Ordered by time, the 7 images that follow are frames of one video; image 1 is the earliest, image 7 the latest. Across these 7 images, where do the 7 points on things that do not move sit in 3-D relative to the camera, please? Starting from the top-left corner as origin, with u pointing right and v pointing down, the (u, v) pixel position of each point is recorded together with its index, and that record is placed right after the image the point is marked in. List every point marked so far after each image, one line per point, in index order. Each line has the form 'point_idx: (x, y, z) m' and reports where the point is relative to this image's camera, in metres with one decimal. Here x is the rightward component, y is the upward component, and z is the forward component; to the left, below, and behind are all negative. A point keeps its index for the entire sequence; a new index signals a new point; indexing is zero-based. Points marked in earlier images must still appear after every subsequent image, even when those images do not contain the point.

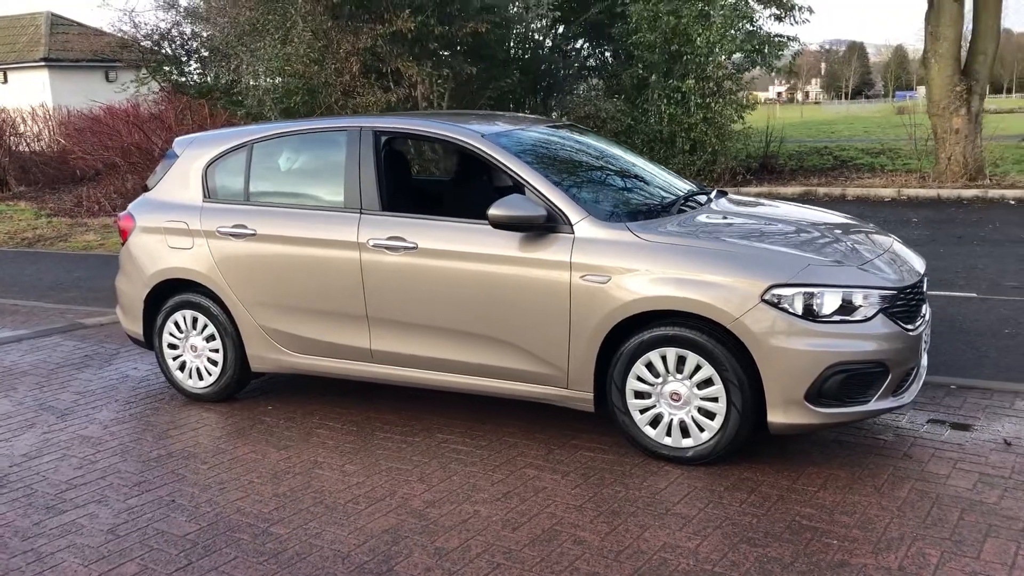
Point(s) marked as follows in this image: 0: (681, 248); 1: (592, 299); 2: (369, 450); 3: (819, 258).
0: (+0.7, +0.2, +4.0) m
1: (+0.4, -0.1, +4.1) m
2: (-0.7, -0.8, +4.4) m
3: (+1.3, +0.1, +4.0) m
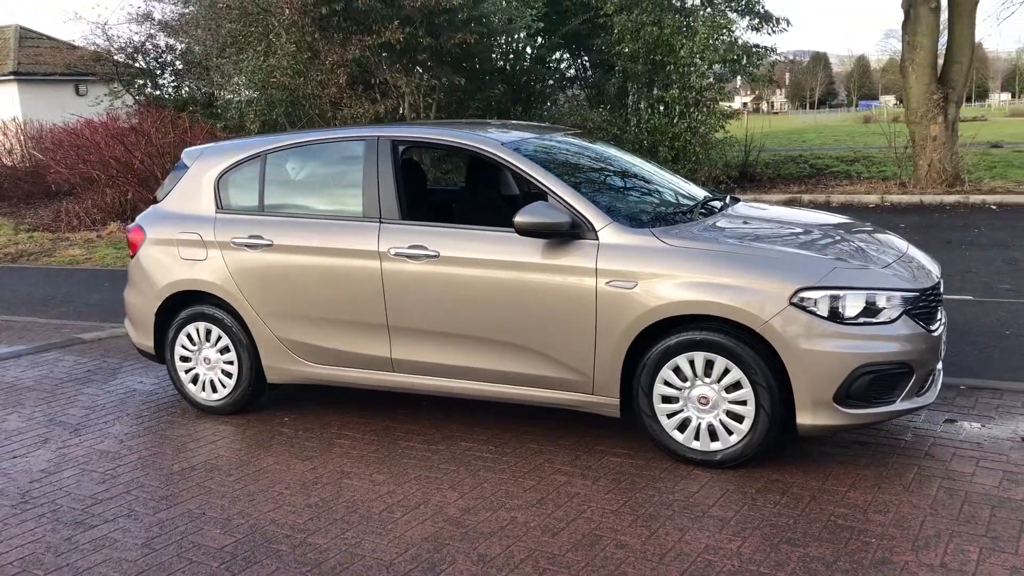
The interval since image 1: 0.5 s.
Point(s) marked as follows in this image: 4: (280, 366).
0: (+0.9, +0.2, +4.1) m
1: (+0.5, -0.1, +4.2) m
2: (-0.5, -0.8, +4.4) m
3: (+1.4, +0.1, +4.0) m
4: (-1.2, -0.4, +5.0) m
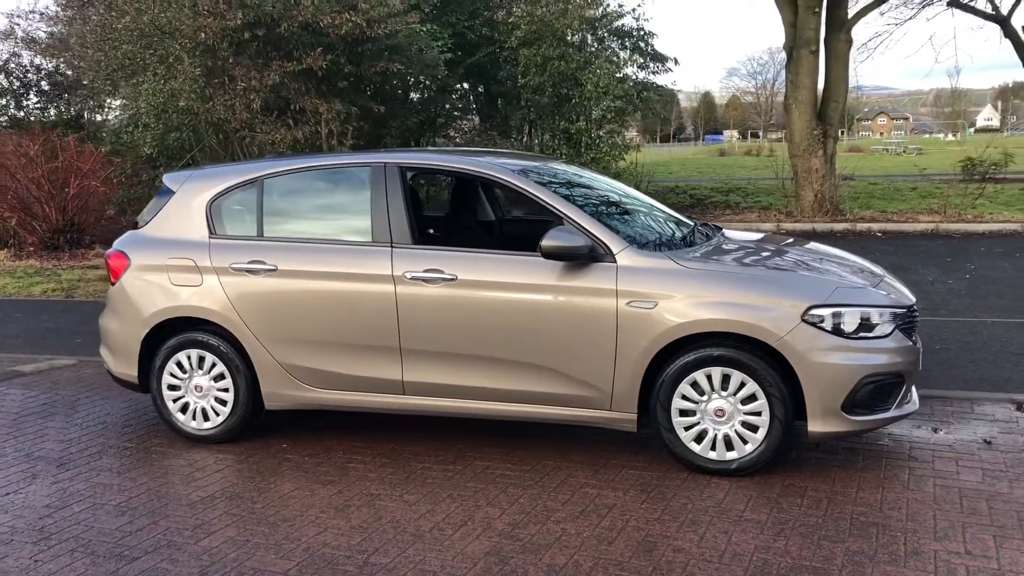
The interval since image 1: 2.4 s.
0: (+1.0, +0.1, +4.4) m
1: (+0.6, -0.2, +4.4) m
2: (-0.4, -0.9, +4.5) m
3: (+1.5, 0.0, +4.4) m
4: (-1.2, -0.6, +5.0) m
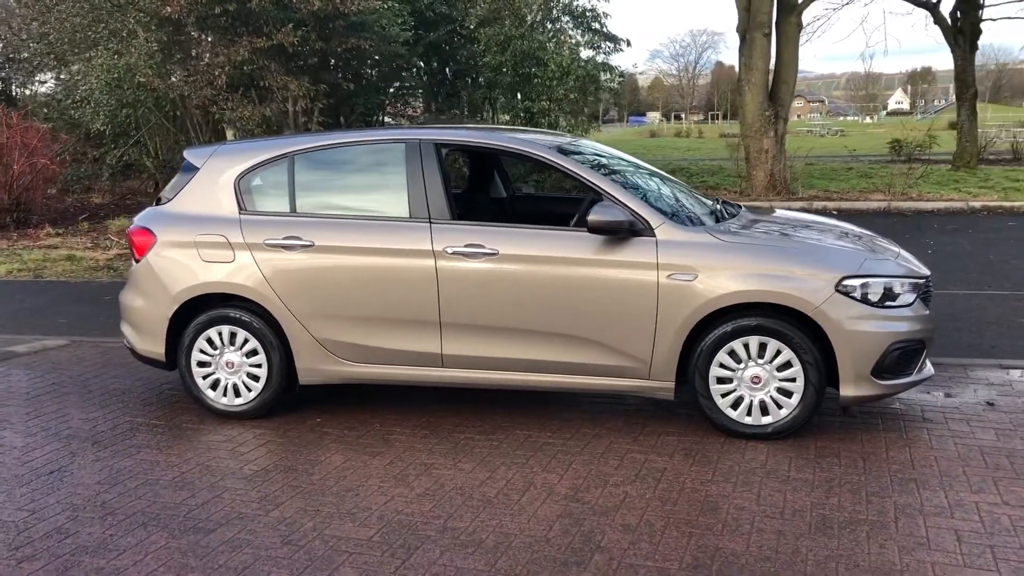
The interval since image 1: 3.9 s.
0: (+1.2, +0.2, +4.6) m
1: (+0.8, 0.0, +4.6) m
2: (-0.2, -0.8, +4.6) m
3: (+1.7, +0.2, +4.6) m
4: (-1.0, -0.4, +5.0) m
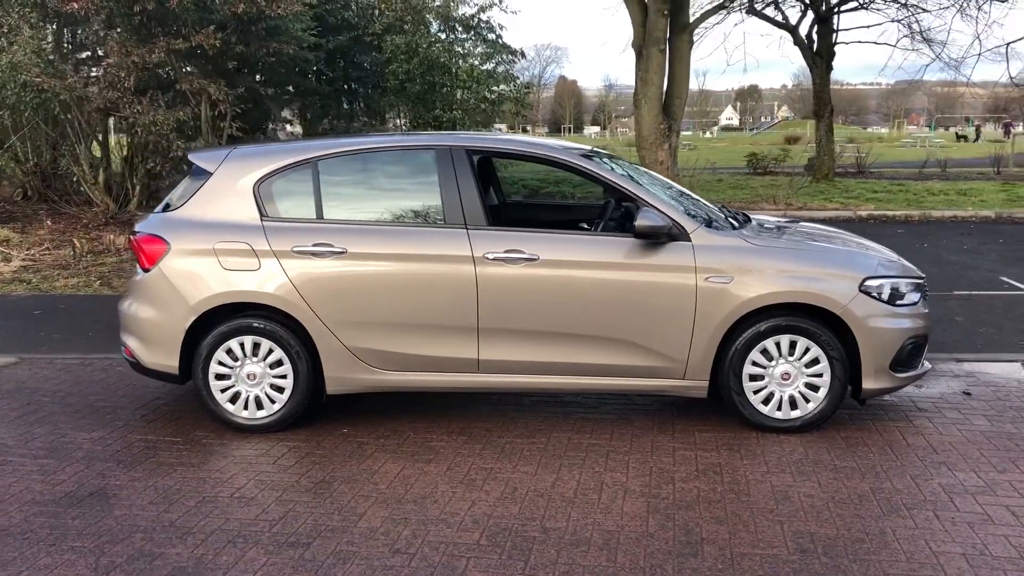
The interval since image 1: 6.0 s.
0: (+1.4, +0.2, +4.8) m
1: (+1.0, -0.1, +4.8) m
2: (0.0, -0.8, +4.6) m
3: (+1.9, +0.2, +5.0) m
4: (-0.9, -0.5, +4.9) m
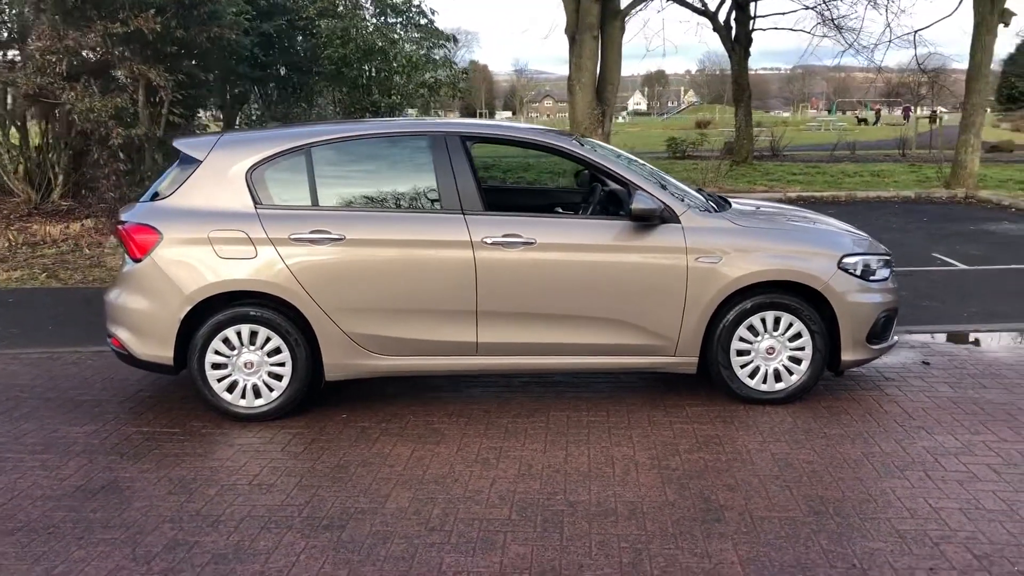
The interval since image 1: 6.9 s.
0: (+1.4, +0.3, +5.1) m
1: (+1.0, +0.1, +5.0) m
2: (0.0, -0.7, +4.7) m
3: (+1.9, +0.3, +5.3) m
4: (-0.9, -0.4, +4.9) m
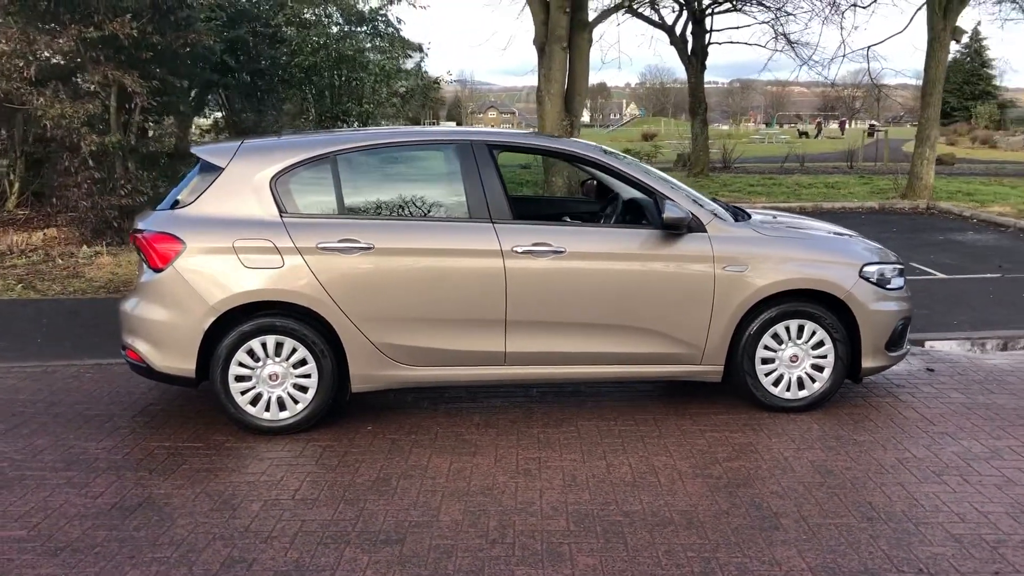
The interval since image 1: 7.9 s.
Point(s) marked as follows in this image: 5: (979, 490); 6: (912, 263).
0: (+1.5, +0.3, +5.1) m
1: (+1.2, 0.0, +5.0) m
2: (+0.2, -0.8, +4.7) m
3: (+2.0, +0.3, +5.4) m
4: (-0.7, -0.4, +4.9) m
5: (+2.0, -0.9, +4.0) m
6: (+4.3, +0.3, +10.0) m
